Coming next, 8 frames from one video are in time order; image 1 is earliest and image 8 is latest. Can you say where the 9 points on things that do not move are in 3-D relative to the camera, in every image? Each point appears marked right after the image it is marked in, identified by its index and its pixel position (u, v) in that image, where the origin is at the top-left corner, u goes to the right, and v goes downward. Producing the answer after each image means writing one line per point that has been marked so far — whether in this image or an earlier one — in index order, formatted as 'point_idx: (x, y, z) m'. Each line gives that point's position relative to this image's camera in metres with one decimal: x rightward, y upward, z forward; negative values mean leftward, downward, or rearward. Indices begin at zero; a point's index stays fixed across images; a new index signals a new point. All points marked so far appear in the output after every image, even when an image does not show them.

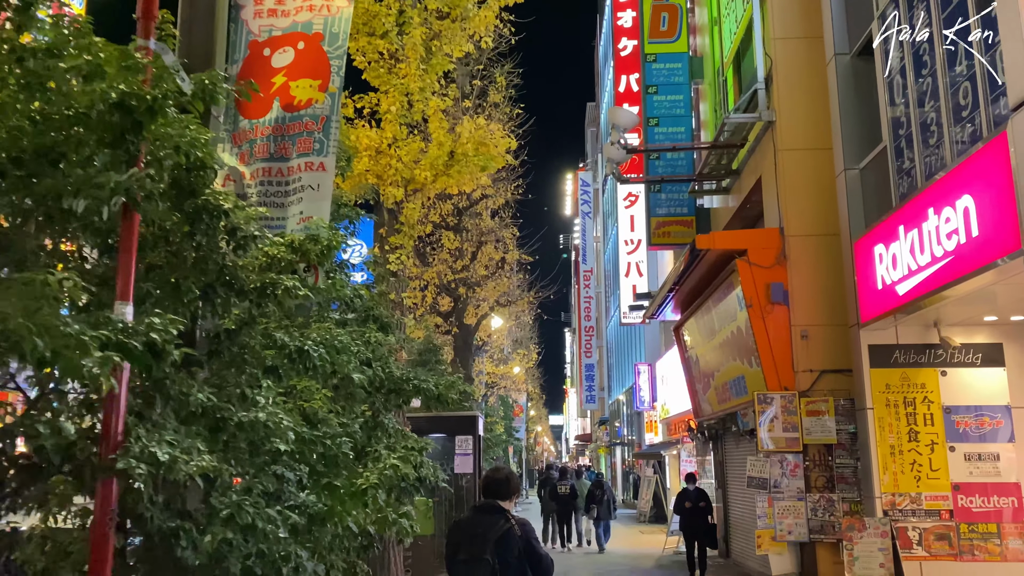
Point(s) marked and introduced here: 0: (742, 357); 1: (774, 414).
0: (+3.1, -0.9, +10.9) m
1: (+3.1, -1.5, +9.3) m
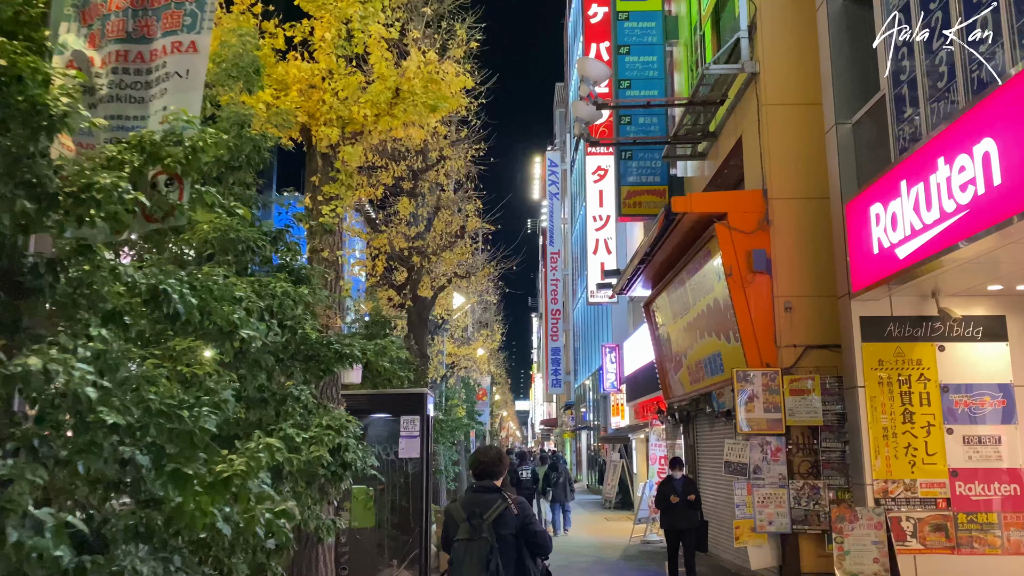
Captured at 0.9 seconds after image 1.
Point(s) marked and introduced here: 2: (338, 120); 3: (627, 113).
0: (+2.6, -0.6, +10.1) m
1: (+2.6, -1.1, +8.5) m
2: (-1.5, +1.4, +6.8) m
3: (+1.8, +2.8, +12.7) m
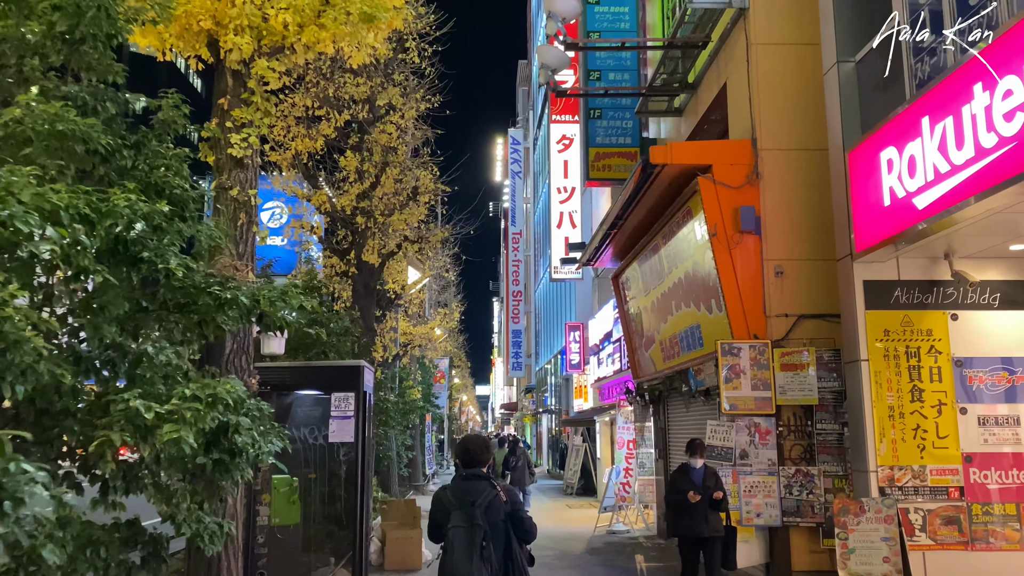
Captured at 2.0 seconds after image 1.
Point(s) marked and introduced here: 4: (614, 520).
0: (+2.1, -0.2, +9.1) m
1: (+2.1, -0.8, +7.5) m
2: (-1.8, +1.8, +5.5) m
3: (+1.2, +3.2, +11.6) m
4: (+1.6, -3.8, +12.8) m
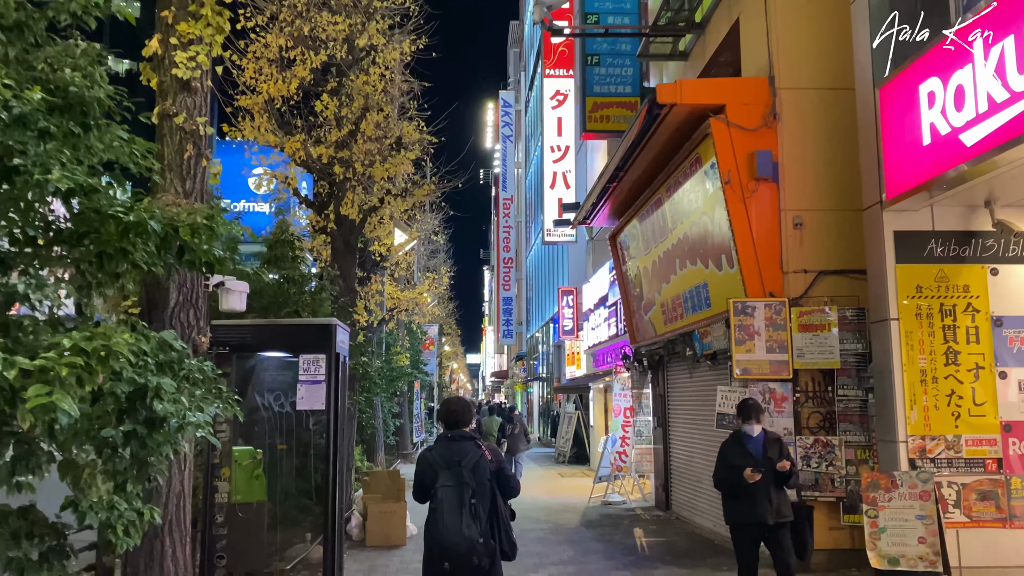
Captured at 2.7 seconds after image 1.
0: (+2.0, +0.3, +8.4) m
1: (+2.1, -0.3, +6.8) m
2: (-1.8, +2.1, +4.7) m
3: (+1.1, +3.8, +10.8) m
4: (+1.5, -3.1, +12.3) m
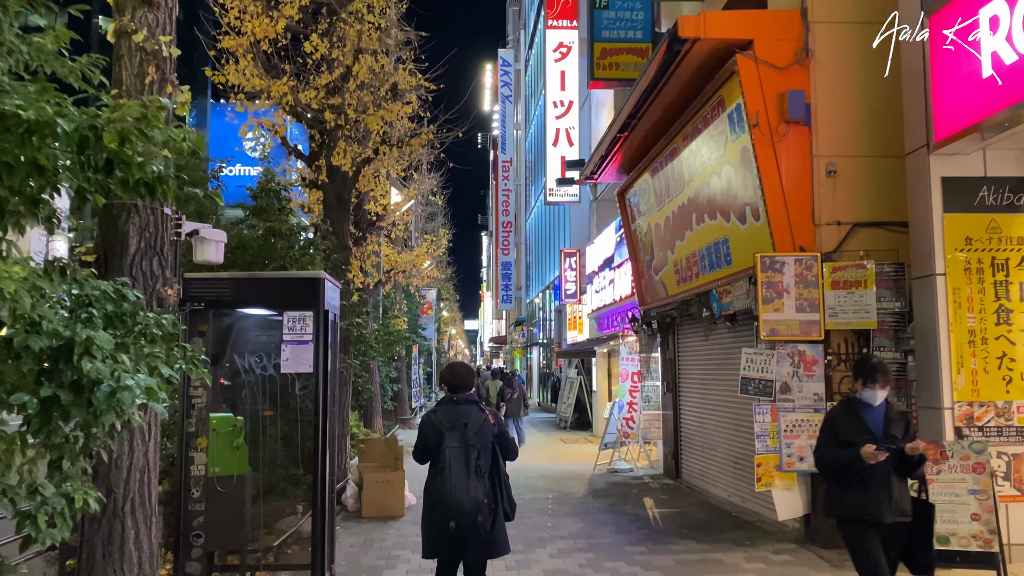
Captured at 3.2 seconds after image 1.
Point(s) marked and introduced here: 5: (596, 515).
0: (+2.0, +0.7, +7.8) m
1: (+2.1, 0.0, +6.2) m
2: (-1.8, +2.4, +4.0) m
3: (+1.2, +4.3, +10.0) m
4: (+1.5, -2.5, +11.8) m
5: (+0.8, -2.3, +8.0) m
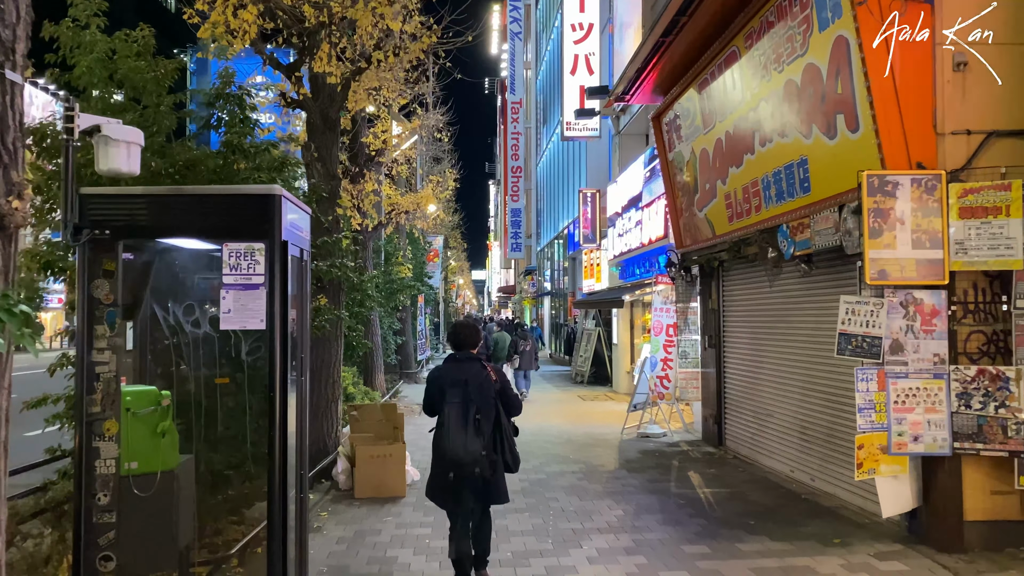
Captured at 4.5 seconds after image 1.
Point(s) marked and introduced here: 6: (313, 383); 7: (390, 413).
0: (+2.2, +1.3, +6.2) m
1: (+2.3, +0.4, +4.7) m
2: (-1.6, +2.7, +2.4) m
3: (+1.4, +5.0, +8.3) m
4: (+1.7, -1.8, +10.5) m
5: (+1.0, -1.7, +6.6) m
6: (-1.9, -0.9, +7.5) m
7: (-1.1, -1.1, +6.9) m
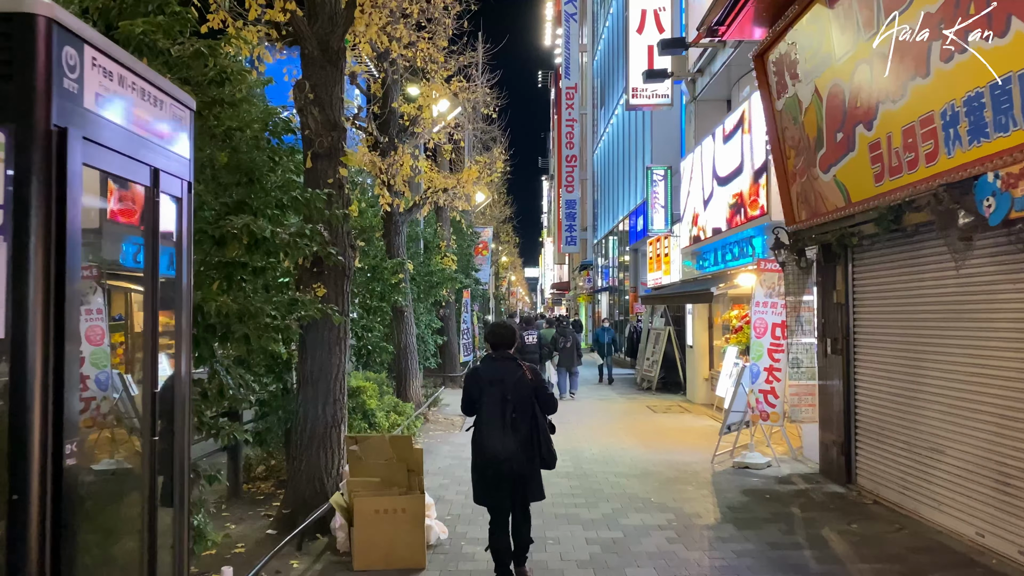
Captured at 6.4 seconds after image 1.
0: (+2.6, +1.4, +4.0) m
1: (+2.5, +0.5, +2.5) m
2: (-1.5, +2.8, +0.5) m
3: (+1.8, +5.1, +6.1) m
4: (+2.4, -1.6, +8.3) m
5: (+1.4, -1.6, +4.5) m
6: (-1.4, -0.8, +5.6) m
7: (-0.7, -1.0, +4.9) m
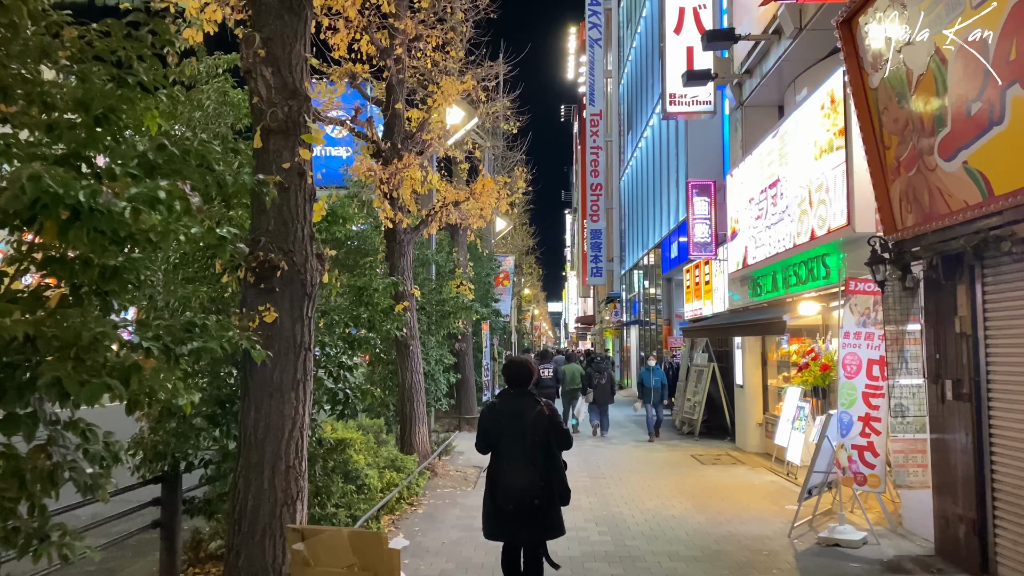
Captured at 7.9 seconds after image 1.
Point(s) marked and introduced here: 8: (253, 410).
0: (+2.6, +1.3, +2.4) m
1: (+2.6, +0.6, +0.9) m
2: (-1.6, +2.9, -0.9) m
3: (+1.9, +4.9, +4.7) m
4: (+2.6, -1.9, +6.6) m
5: (+1.5, -1.7, +2.8) m
6: (-1.3, -0.9, +4.0) m
7: (-0.6, -1.1, +3.3) m
8: (-1.3, -0.6, +4.0) m
